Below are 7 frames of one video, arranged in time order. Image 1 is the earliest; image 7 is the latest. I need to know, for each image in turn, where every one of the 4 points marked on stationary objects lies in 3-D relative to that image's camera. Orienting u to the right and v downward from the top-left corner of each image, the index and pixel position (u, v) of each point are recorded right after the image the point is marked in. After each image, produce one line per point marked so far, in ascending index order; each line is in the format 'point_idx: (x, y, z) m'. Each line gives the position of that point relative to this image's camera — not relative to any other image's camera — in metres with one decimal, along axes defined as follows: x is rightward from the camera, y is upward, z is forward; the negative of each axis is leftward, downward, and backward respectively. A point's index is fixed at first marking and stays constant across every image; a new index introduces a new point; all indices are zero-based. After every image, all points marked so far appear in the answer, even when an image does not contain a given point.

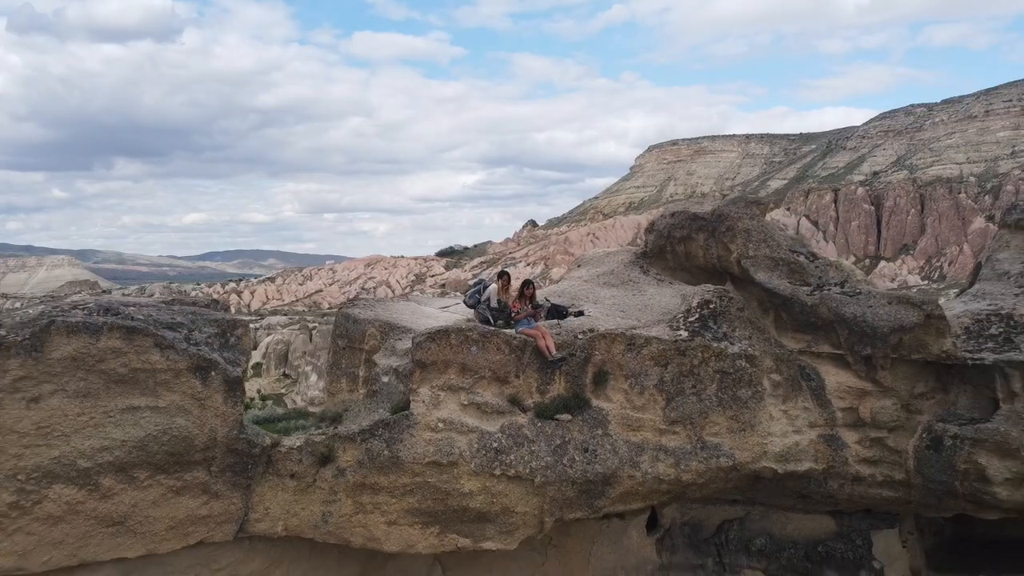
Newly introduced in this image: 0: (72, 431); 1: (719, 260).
0: (-1.5, -0.4, +2.3) m
1: (+1.1, +0.1, +3.9) m
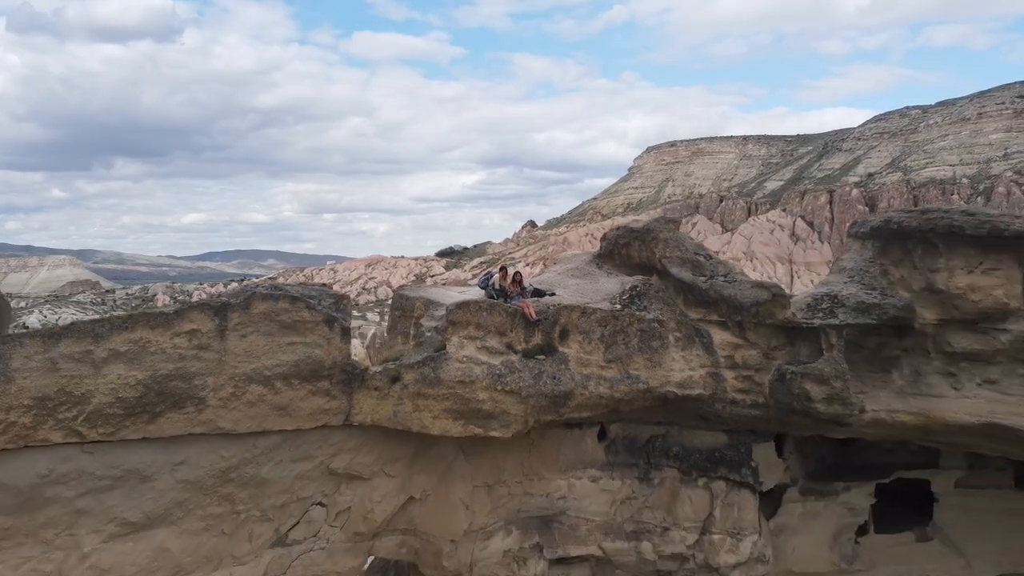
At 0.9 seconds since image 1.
0: (-1.5, -0.4, +4.2) m
1: (+1.1, +0.2, +5.8) m
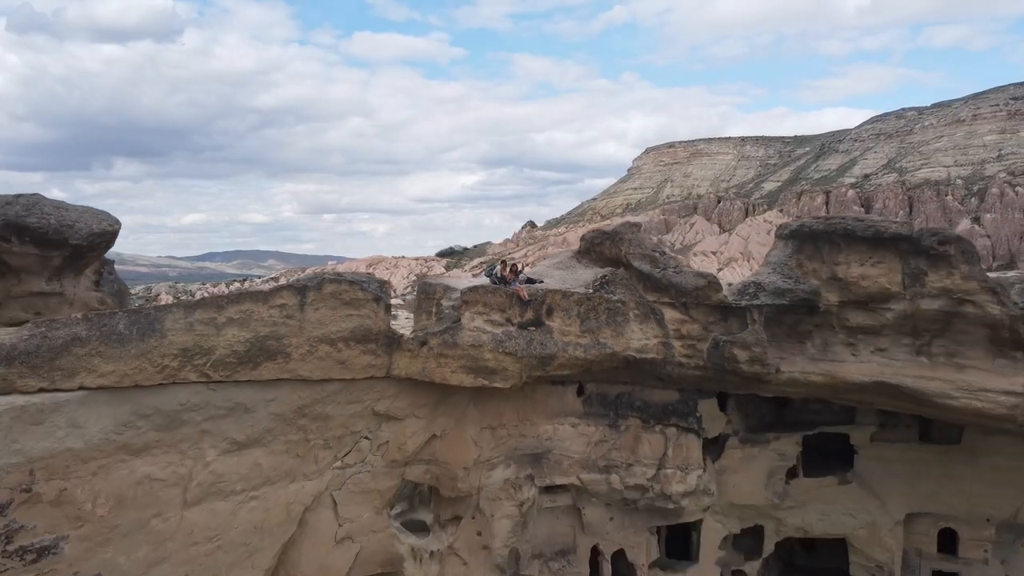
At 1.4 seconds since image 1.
0: (-1.5, -0.3, +5.8) m
1: (+1.0, +0.3, +7.4) m
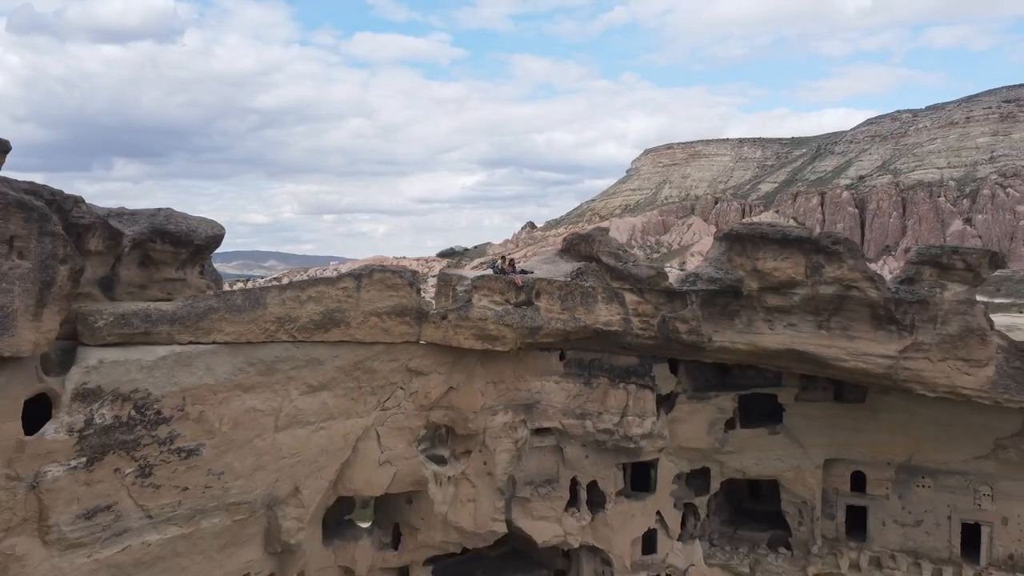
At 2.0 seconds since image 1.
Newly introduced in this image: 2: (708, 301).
0: (-1.5, -0.1, +8.0) m
1: (+1.0, +0.5, +9.6) m
2: (+2.5, -0.2, +9.2) m
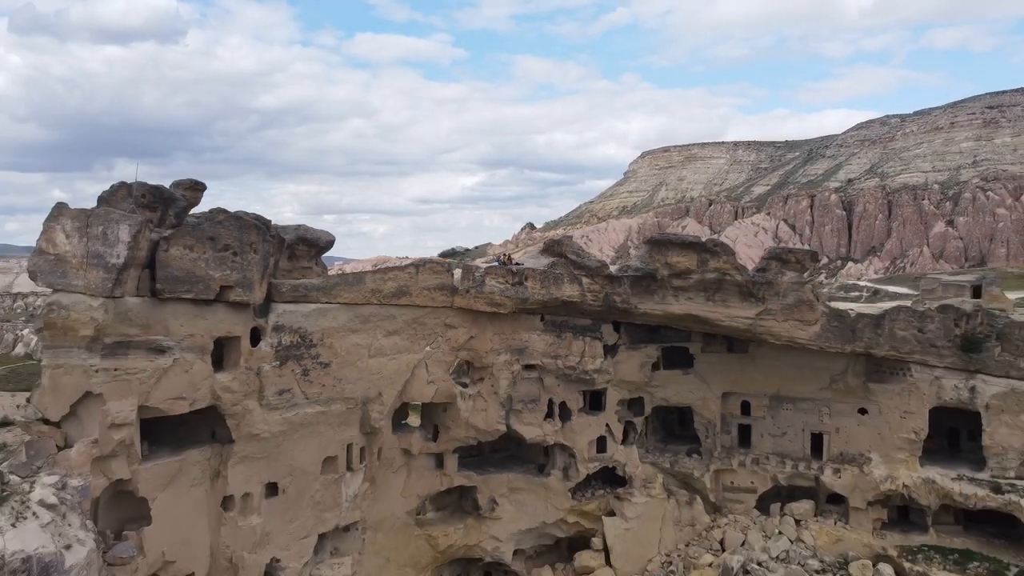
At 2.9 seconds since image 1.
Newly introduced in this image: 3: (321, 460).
0: (-1.6, +0.1, +13.1) m
1: (+1.0, +0.7, +14.7) m
2: (+2.4, +0.1, +14.3) m
3: (-3.2, -2.9, +12.3) m
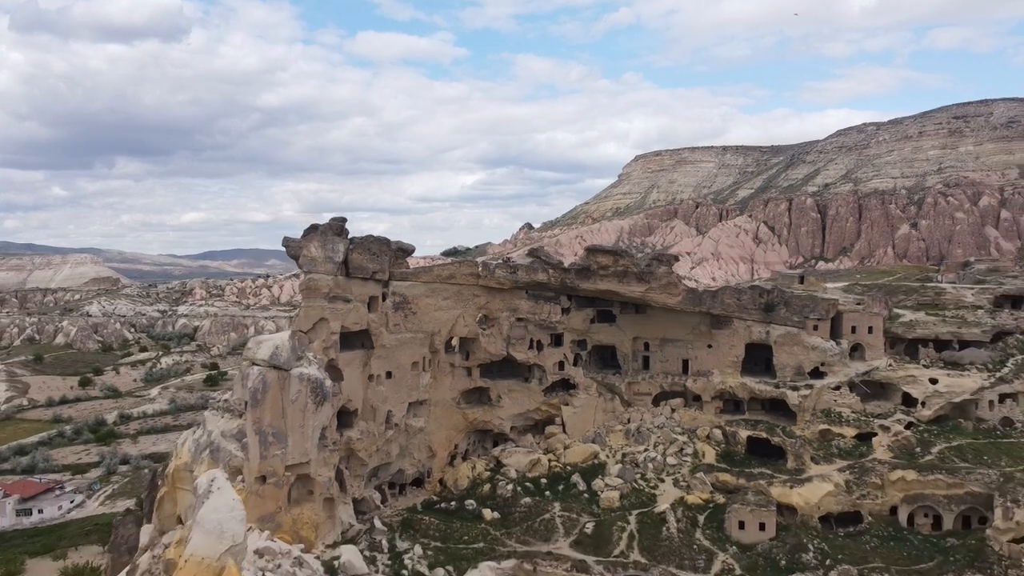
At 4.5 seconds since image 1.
0: (-1.6, +0.6, +24.5) m
1: (+0.9, +1.2, +26.1) m
2: (+2.4, +0.5, +25.7) m
3: (-3.2, -2.4, +23.8) m
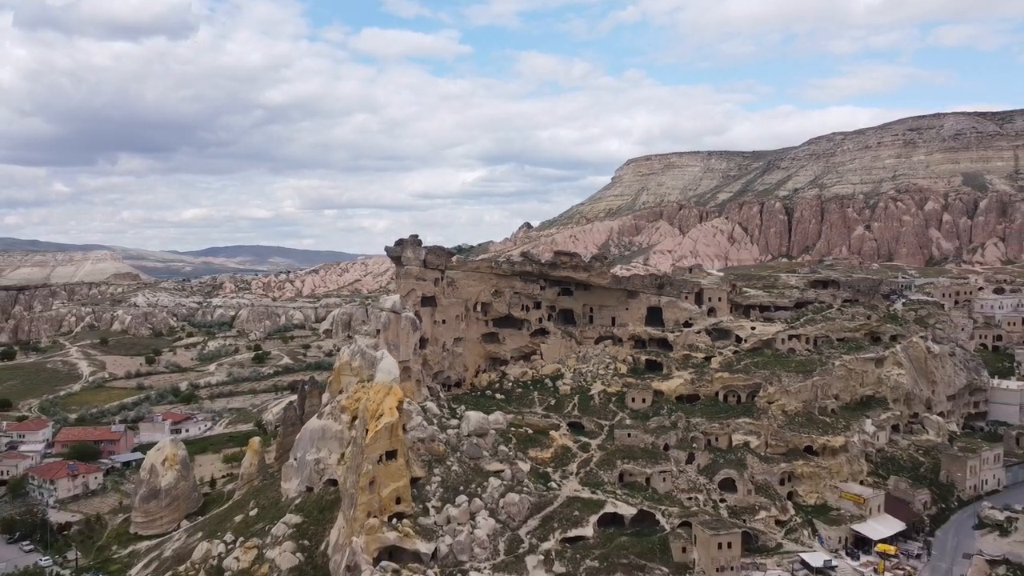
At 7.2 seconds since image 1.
0: (-1.7, +1.4, +43.4) m
1: (+0.9, +2.0, +45.0) m
2: (+2.3, +1.3, +44.6) m
3: (-3.3, -1.6, +42.7) m
